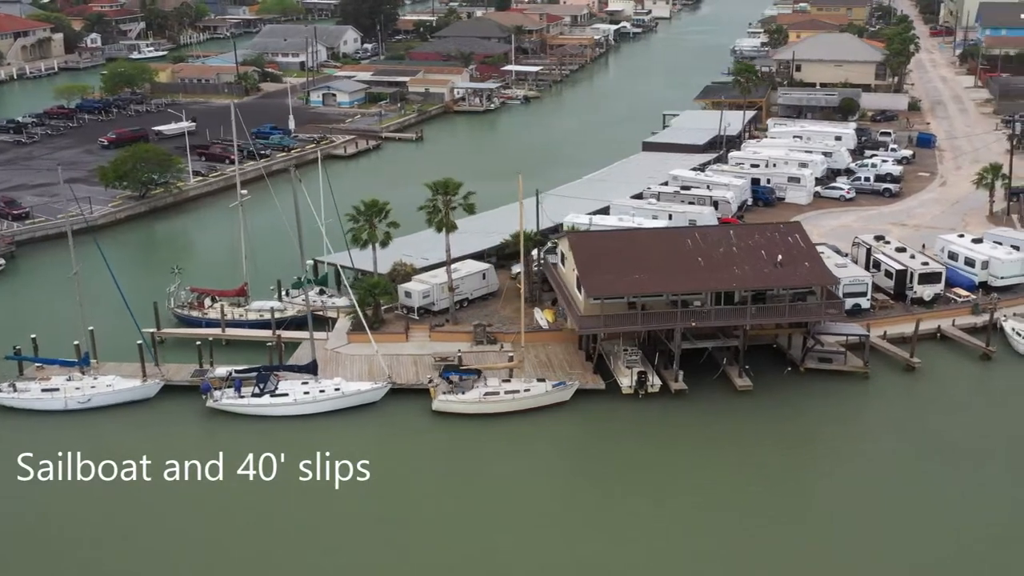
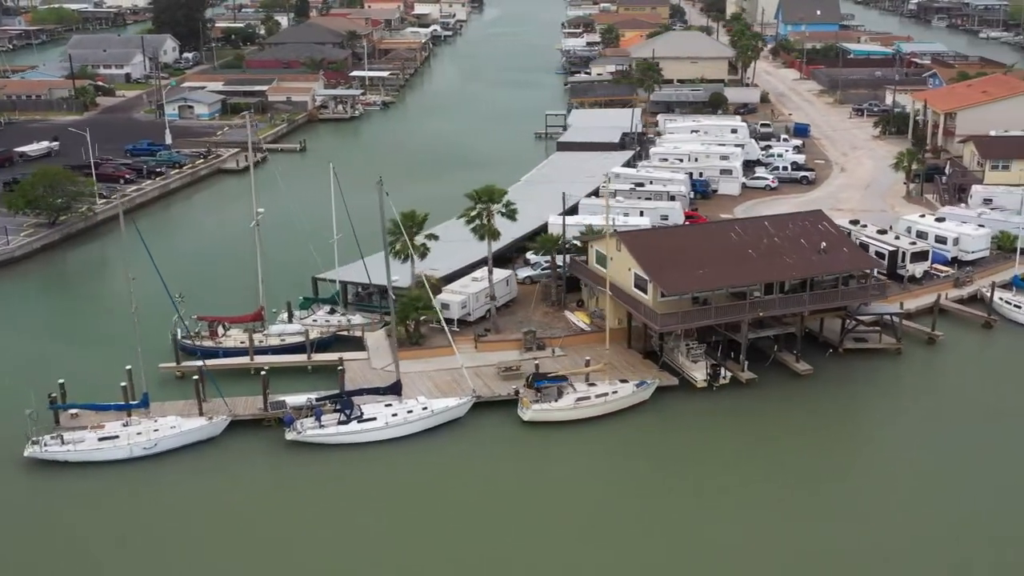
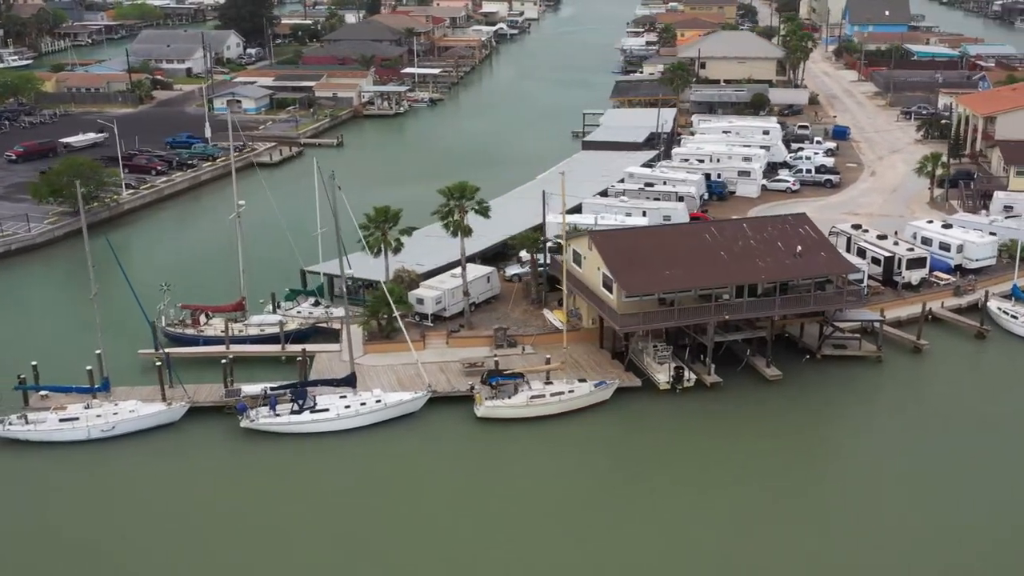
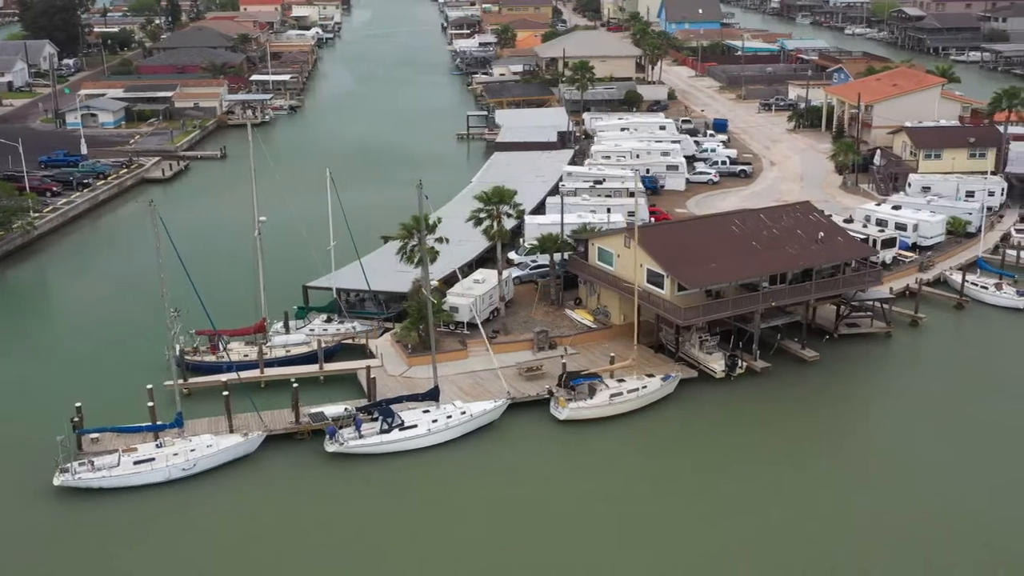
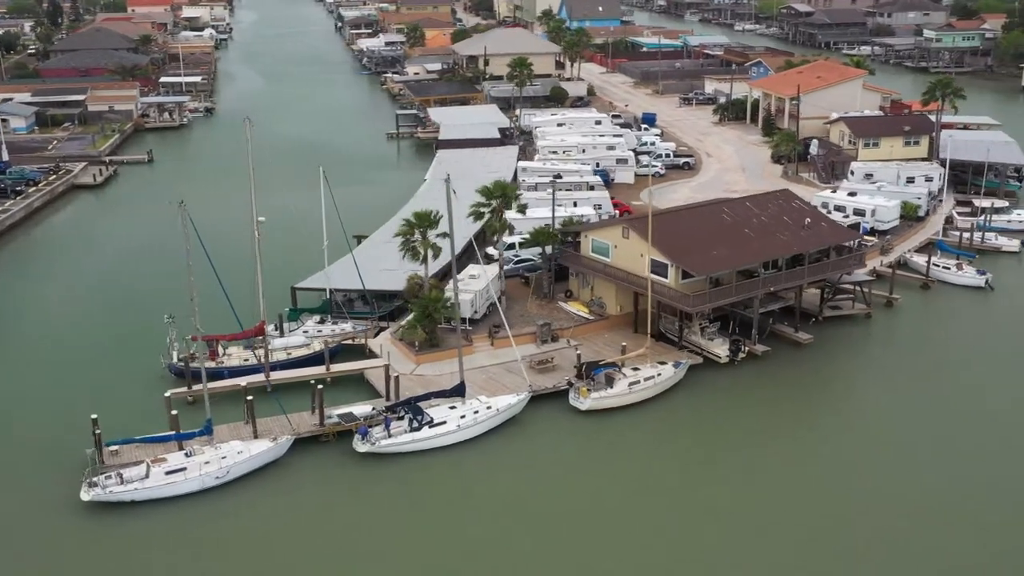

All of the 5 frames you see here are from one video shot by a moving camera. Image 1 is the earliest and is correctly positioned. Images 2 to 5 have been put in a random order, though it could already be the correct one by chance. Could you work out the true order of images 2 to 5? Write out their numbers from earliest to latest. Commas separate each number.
3, 2, 4, 5
